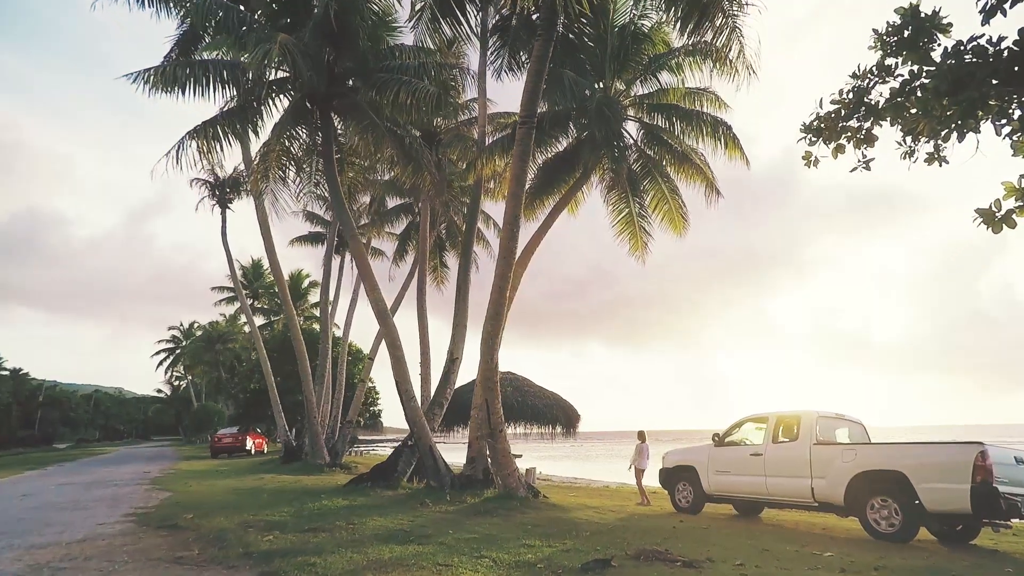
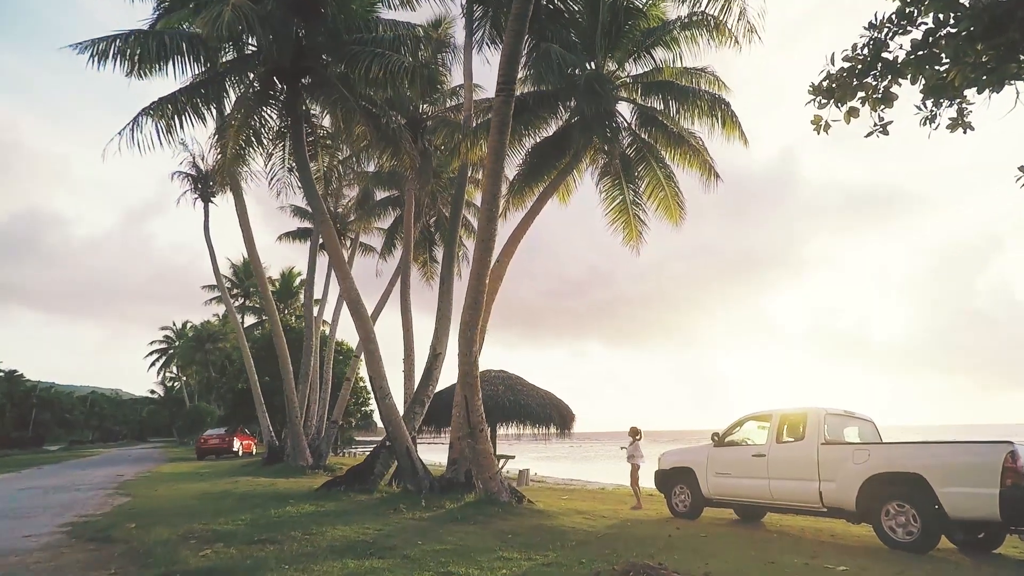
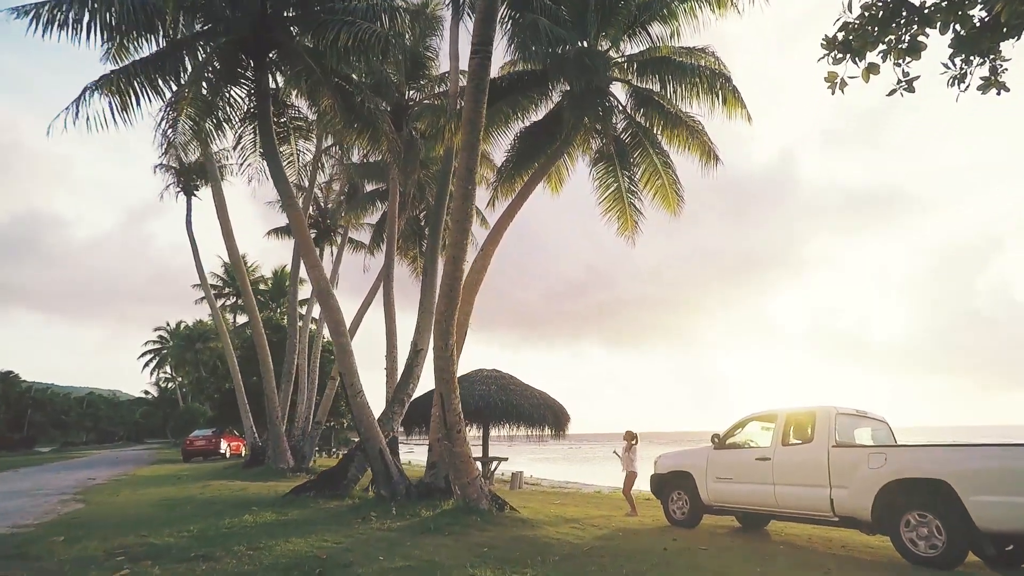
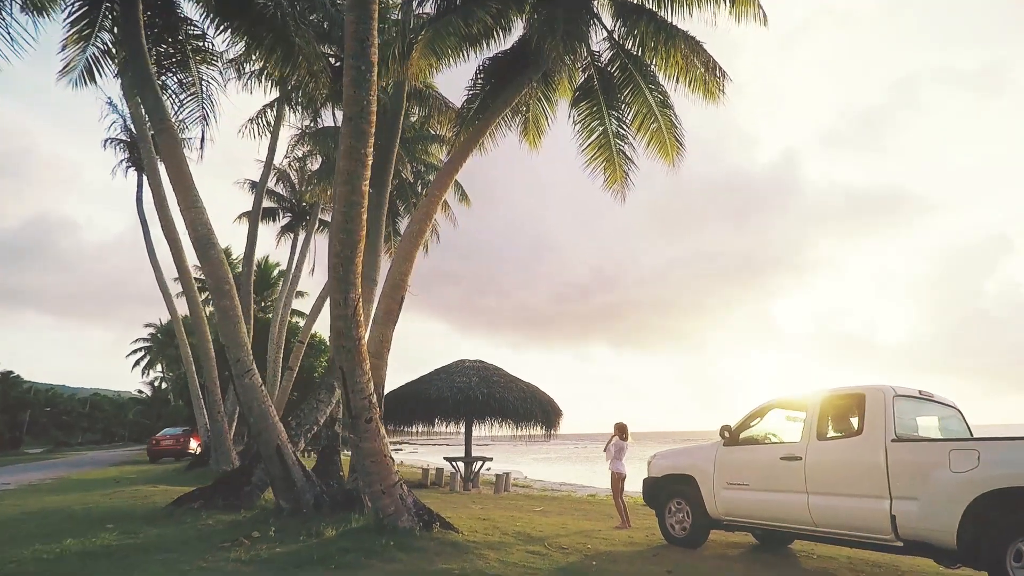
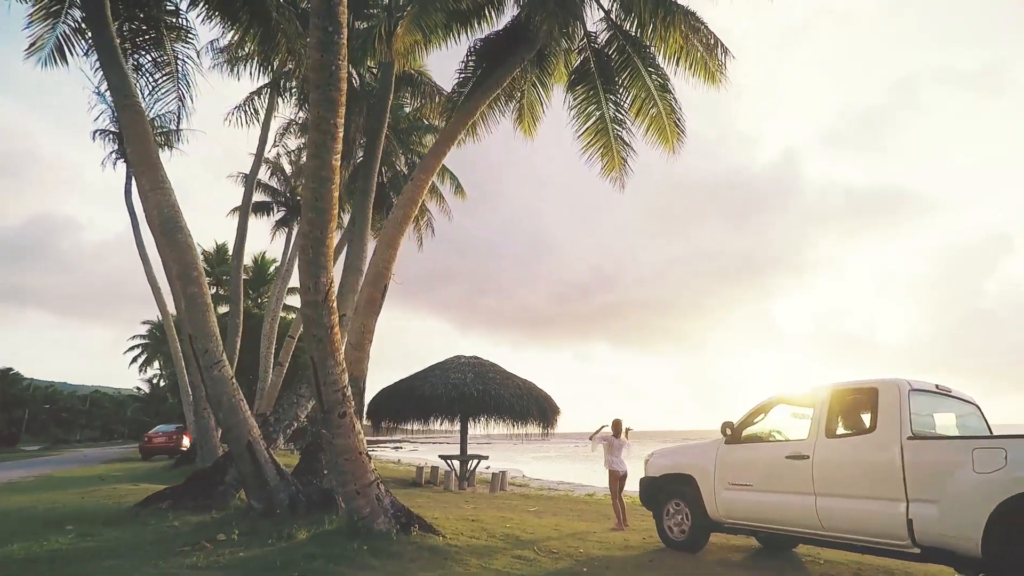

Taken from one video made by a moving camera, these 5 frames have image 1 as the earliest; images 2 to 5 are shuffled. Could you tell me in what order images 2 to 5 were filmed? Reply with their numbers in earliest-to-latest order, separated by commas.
2, 3, 4, 5
